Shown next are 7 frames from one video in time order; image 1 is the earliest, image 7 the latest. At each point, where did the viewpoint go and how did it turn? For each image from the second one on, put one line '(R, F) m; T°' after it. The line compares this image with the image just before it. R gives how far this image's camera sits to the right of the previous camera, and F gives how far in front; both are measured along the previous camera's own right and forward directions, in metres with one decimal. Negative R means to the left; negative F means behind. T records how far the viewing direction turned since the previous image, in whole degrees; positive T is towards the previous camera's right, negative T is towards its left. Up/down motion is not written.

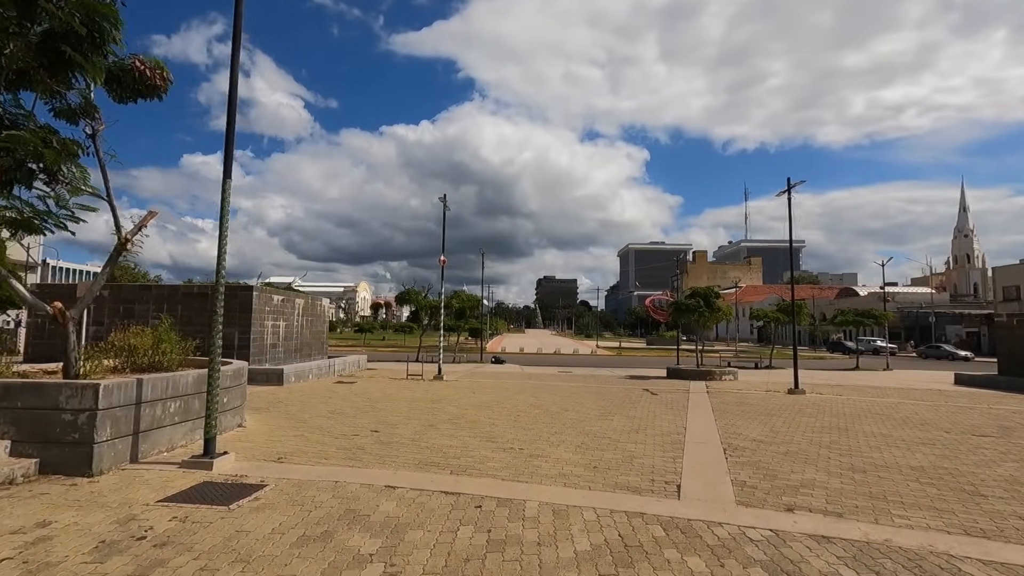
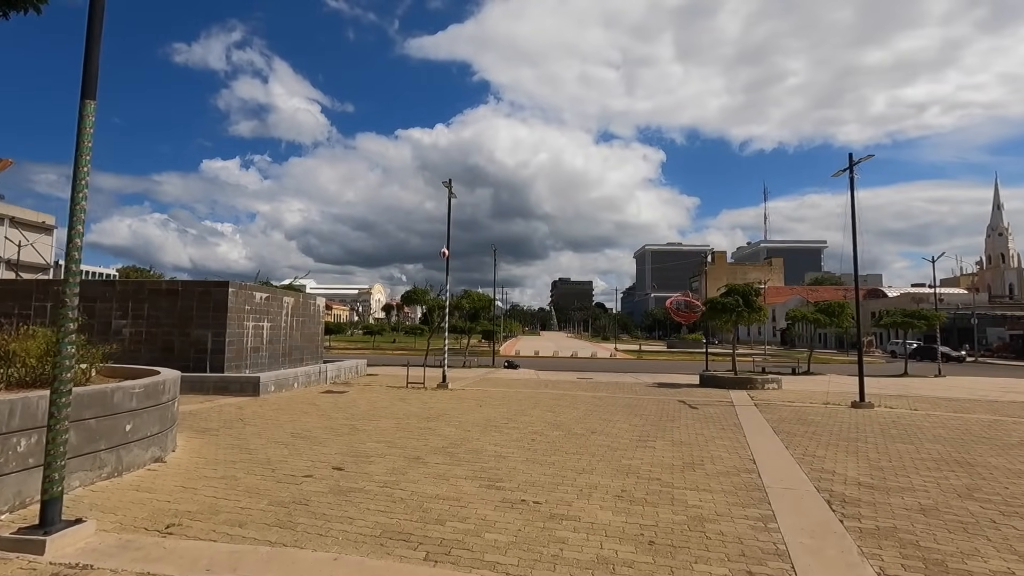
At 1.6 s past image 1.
(0.0, +2.6) m; -2°
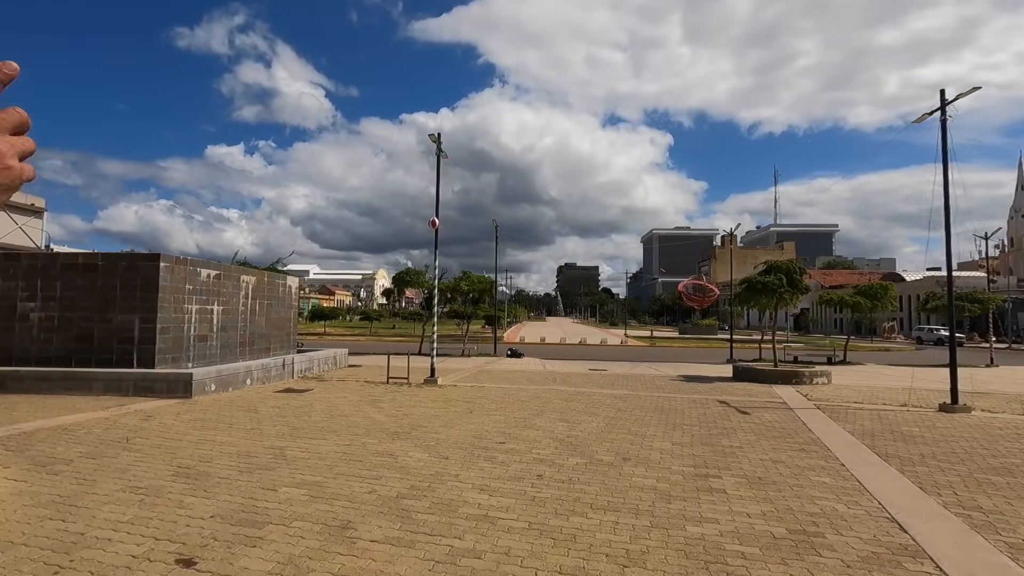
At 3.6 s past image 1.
(+0.1, +3.3) m; -1°
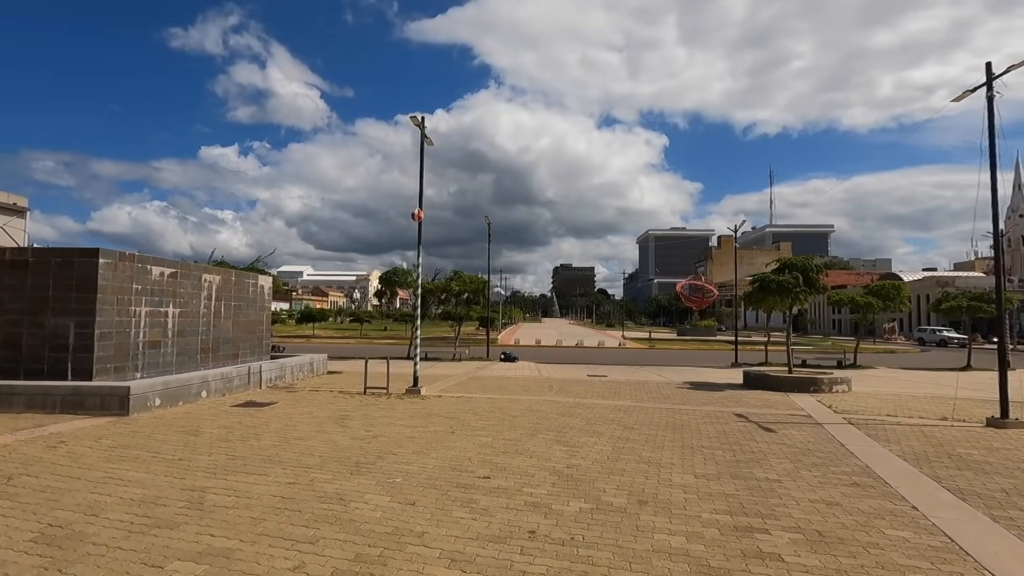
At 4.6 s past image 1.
(+0.1, +1.6) m; 0°
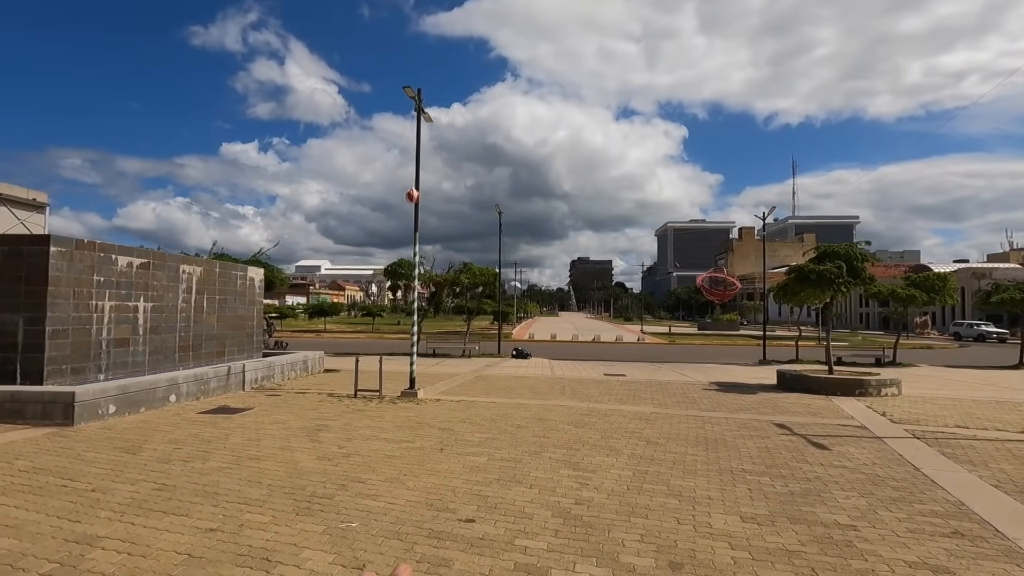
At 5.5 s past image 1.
(+0.3, +1.6) m; -2°
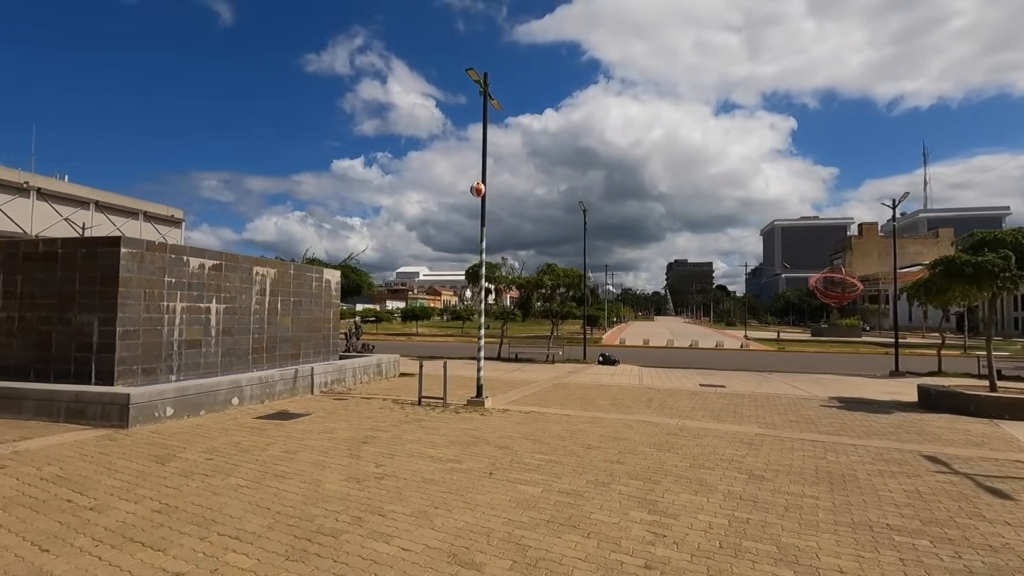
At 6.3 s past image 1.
(+0.4, +1.3) m; -10°
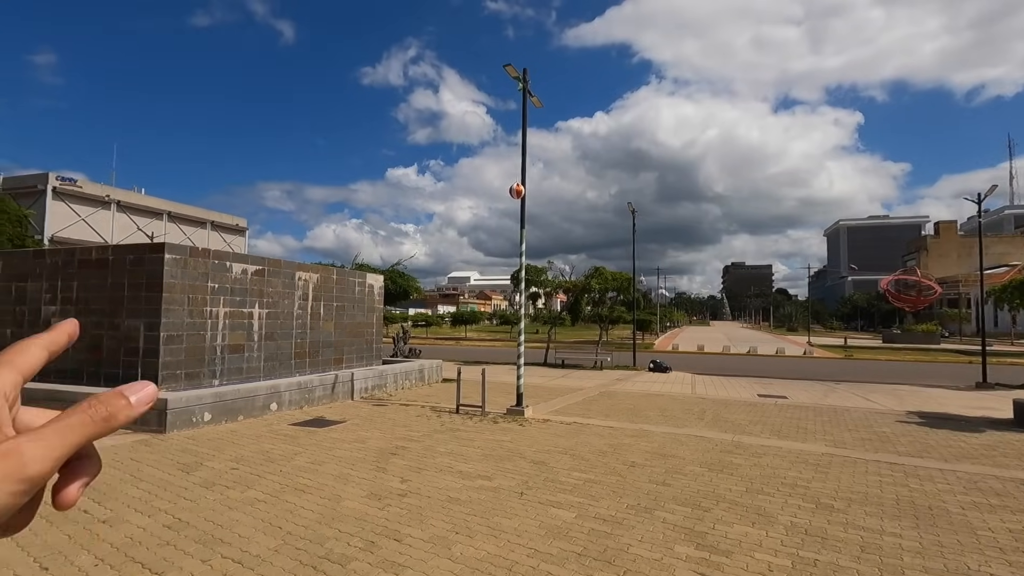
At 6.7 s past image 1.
(+0.2, +0.5) m; -5°
